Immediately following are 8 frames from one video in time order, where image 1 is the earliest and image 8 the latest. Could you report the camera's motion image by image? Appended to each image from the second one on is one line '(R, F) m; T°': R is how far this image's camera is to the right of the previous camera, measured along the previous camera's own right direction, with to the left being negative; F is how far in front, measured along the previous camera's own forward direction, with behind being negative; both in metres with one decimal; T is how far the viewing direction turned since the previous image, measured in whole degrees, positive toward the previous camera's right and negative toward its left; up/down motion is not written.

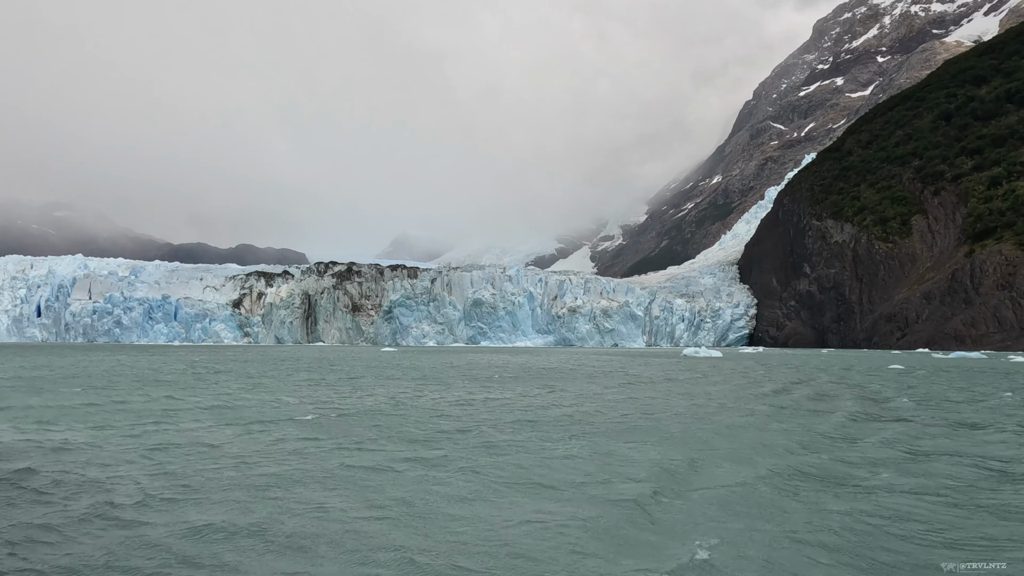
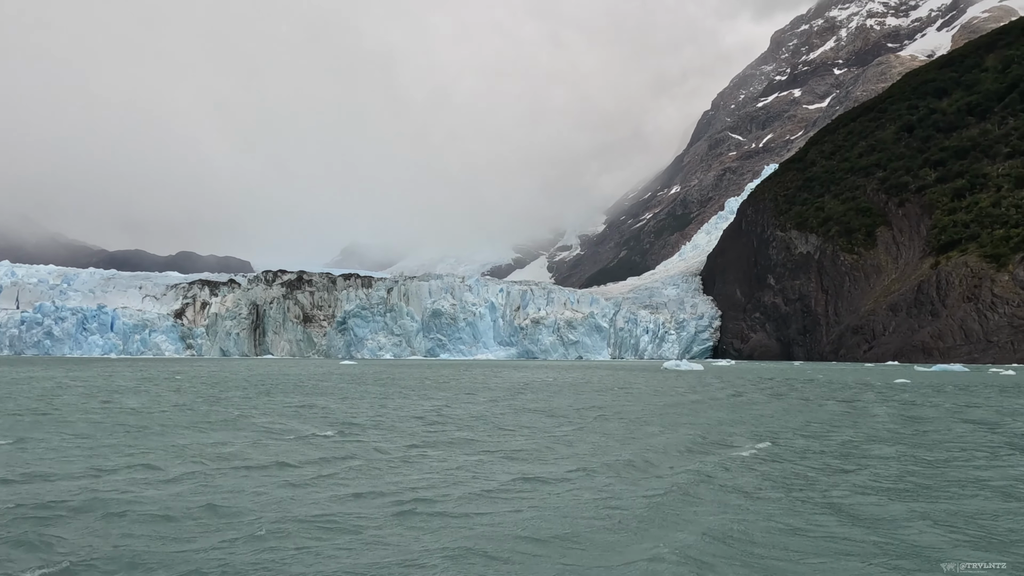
(-1.0, +2.1) m; +4°
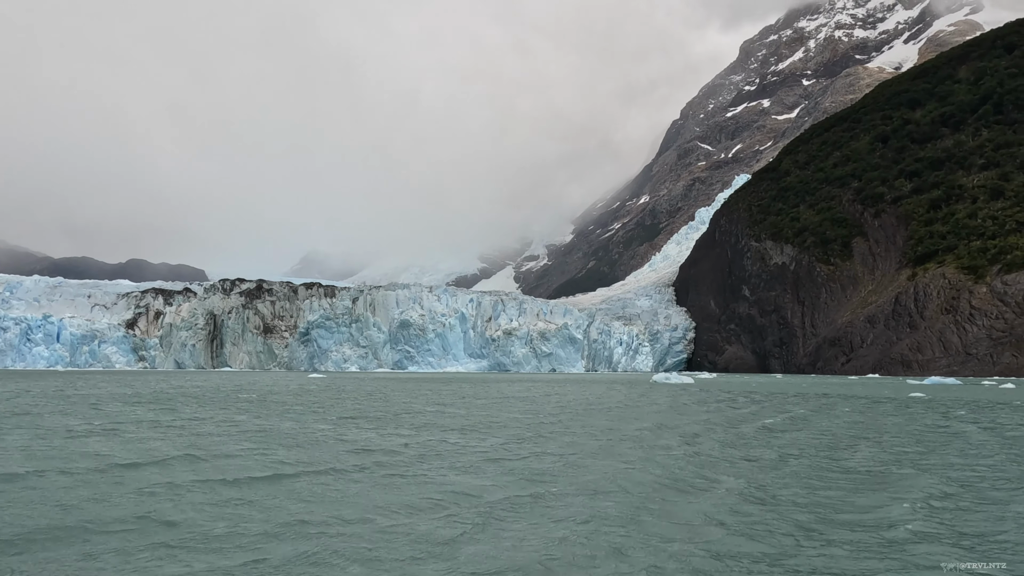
(-0.9, +1.8) m; +3°
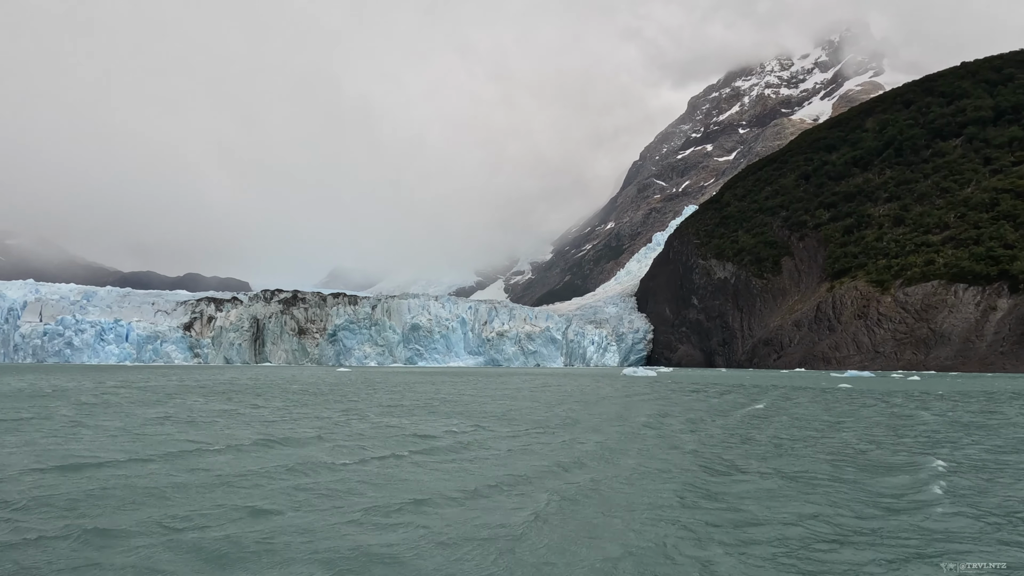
(-2.9, -12.1) m; +3°
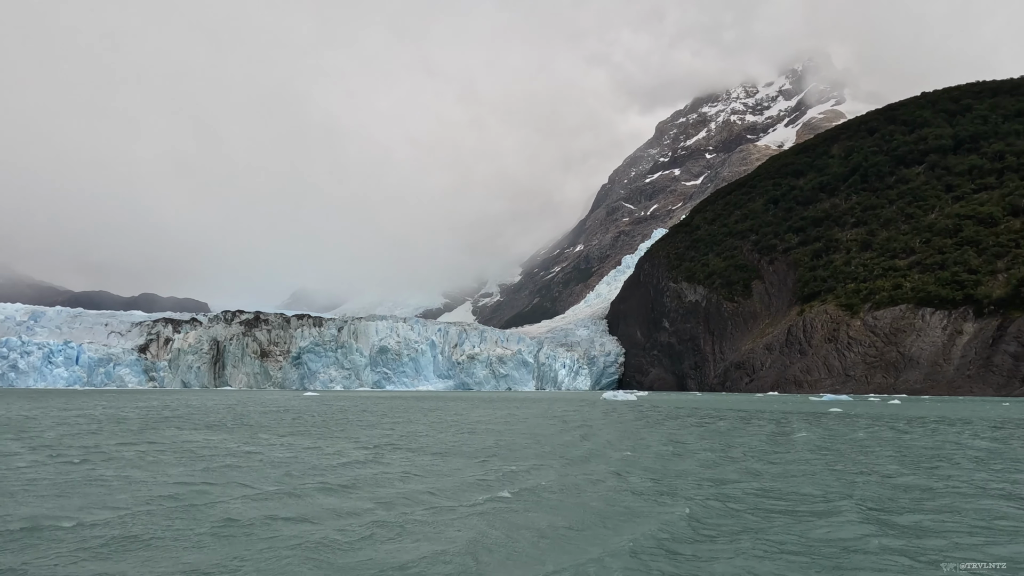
(-1.3, +1.3) m; +3°
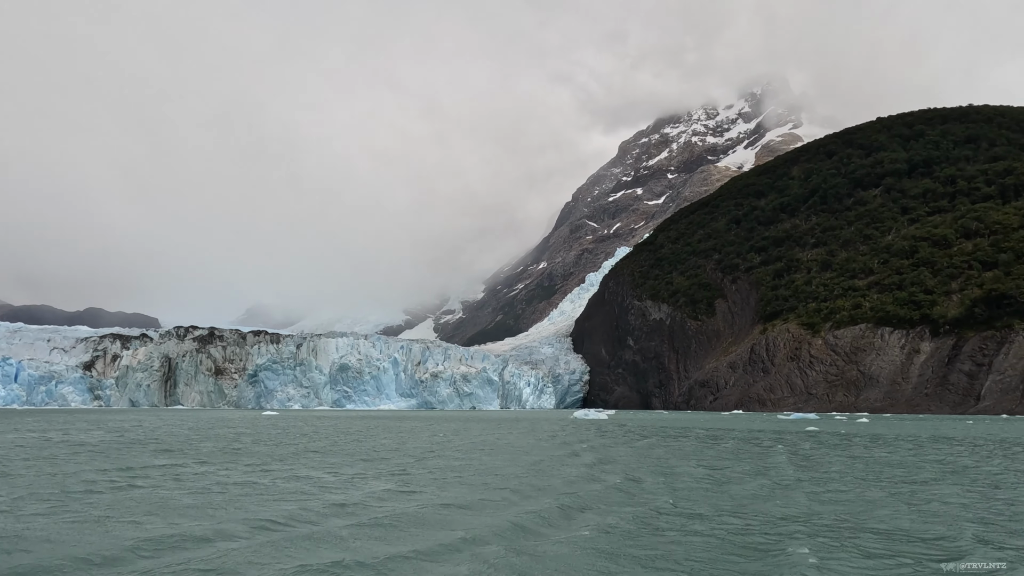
(-1.1, +1.0) m; +4°
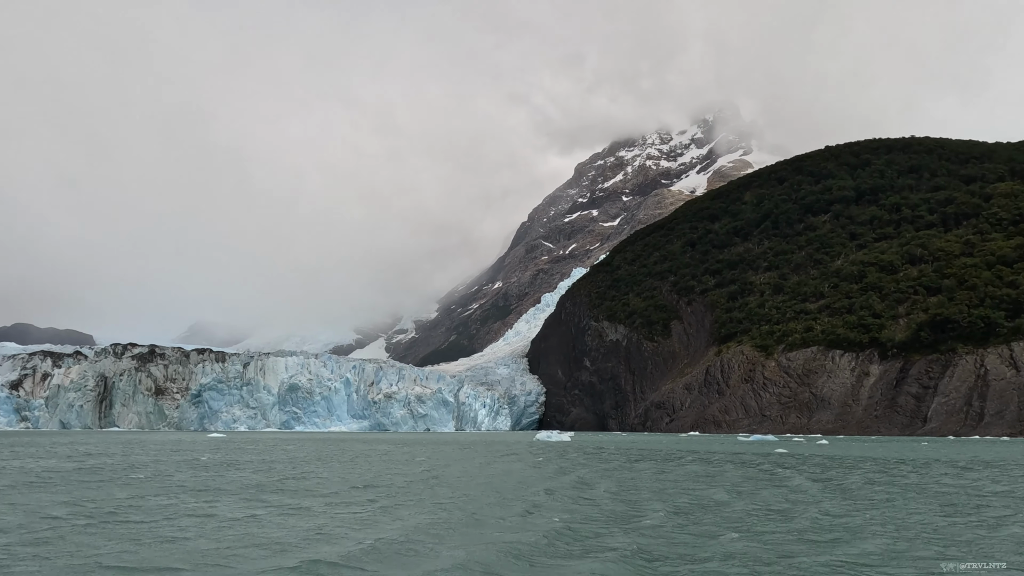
(-1.2, +1.0) m; +4°
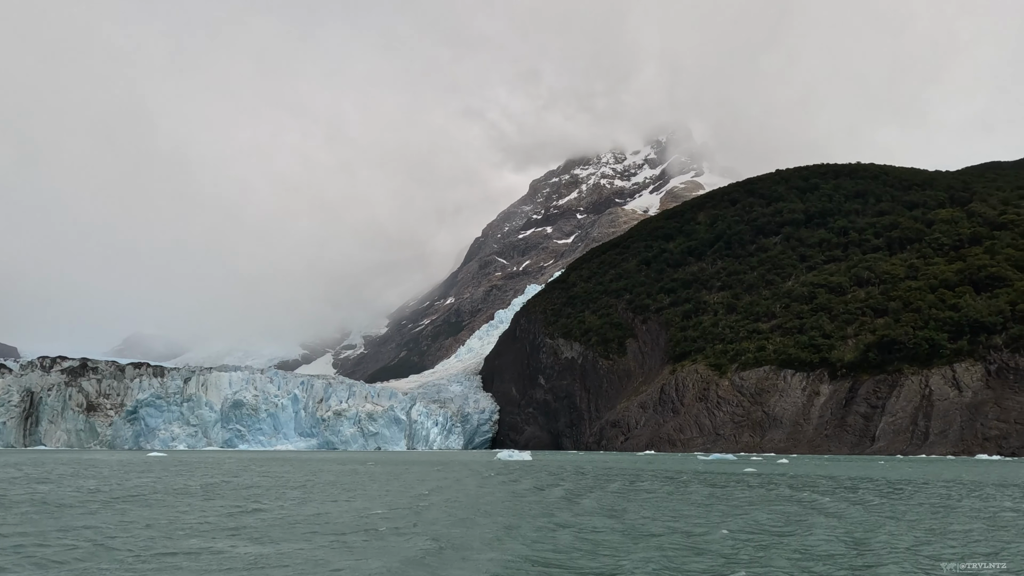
(-1.2, +1.2) m; +4°
